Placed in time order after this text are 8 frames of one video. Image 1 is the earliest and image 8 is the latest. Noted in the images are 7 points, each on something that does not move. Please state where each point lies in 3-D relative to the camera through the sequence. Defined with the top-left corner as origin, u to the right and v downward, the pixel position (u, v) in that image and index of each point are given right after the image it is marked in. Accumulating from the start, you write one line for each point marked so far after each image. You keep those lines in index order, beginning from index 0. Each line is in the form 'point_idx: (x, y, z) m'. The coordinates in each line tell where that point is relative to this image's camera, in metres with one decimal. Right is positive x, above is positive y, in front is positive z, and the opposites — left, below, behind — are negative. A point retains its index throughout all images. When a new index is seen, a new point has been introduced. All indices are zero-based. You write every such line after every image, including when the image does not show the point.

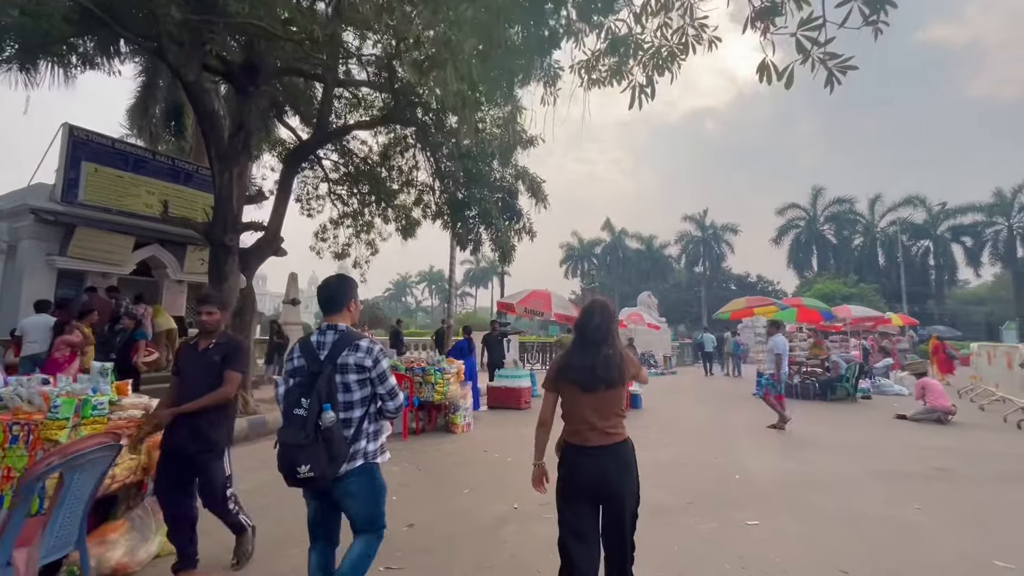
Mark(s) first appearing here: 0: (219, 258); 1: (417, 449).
0: (-5.8, +0.6, +9.3) m
1: (-1.4, -2.4, +7.2) m
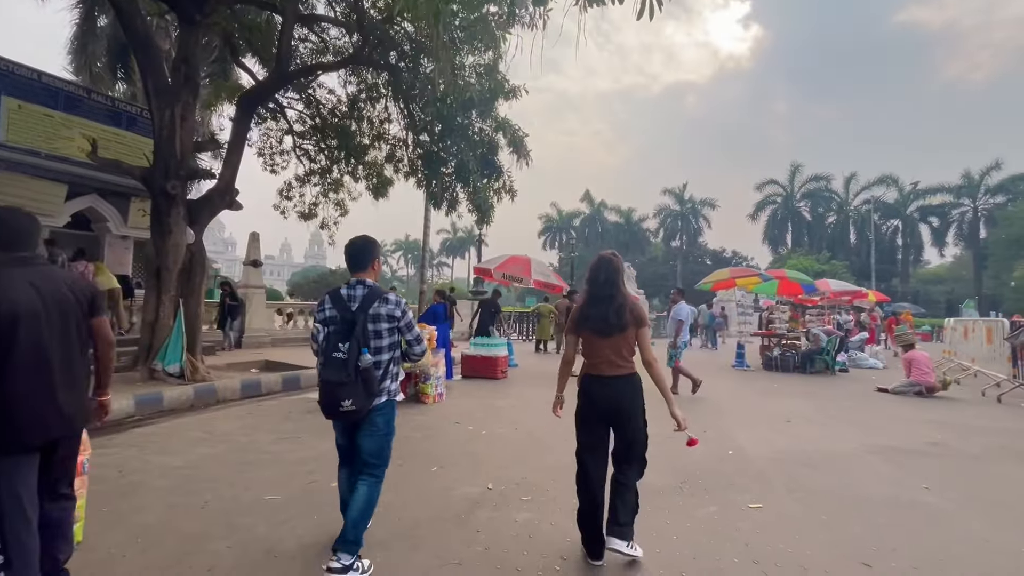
0: (-6.2, +1.4, +8.3) m
1: (-1.8, -1.8, +6.6) m
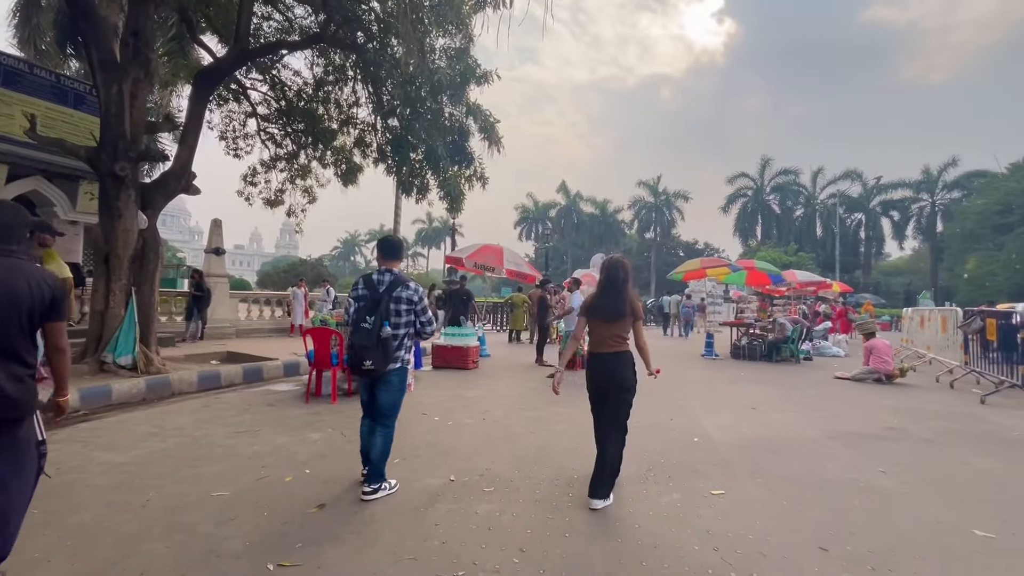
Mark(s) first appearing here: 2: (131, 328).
0: (-6.7, +1.6, +7.8) m
1: (-2.2, -1.7, +6.4) m
2: (-6.2, -0.6, +7.7) m
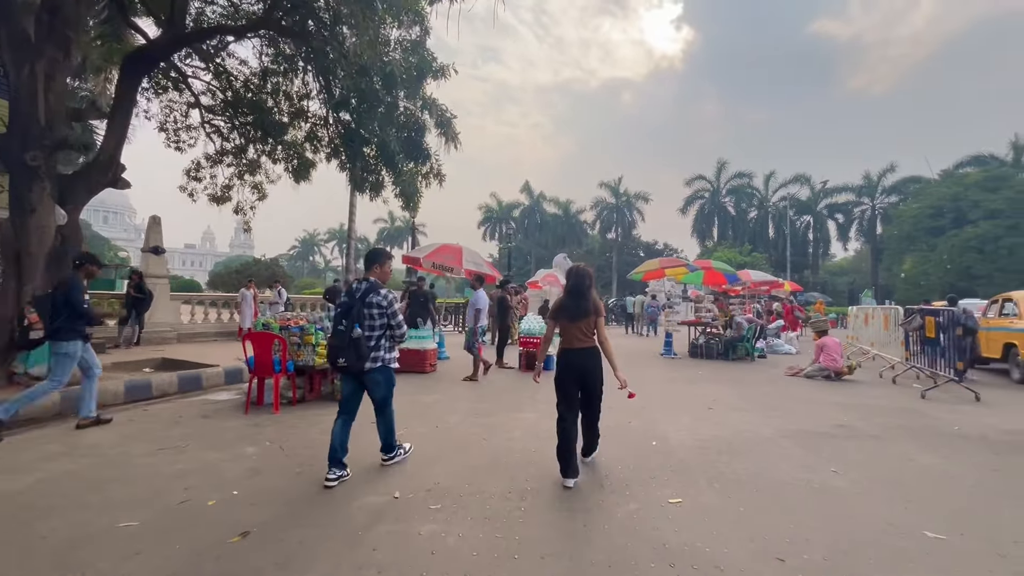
0: (-7.3, +1.6, +7.1) m
1: (-2.8, -1.7, +6.0) m
2: (-6.9, -0.7, +7.0) m
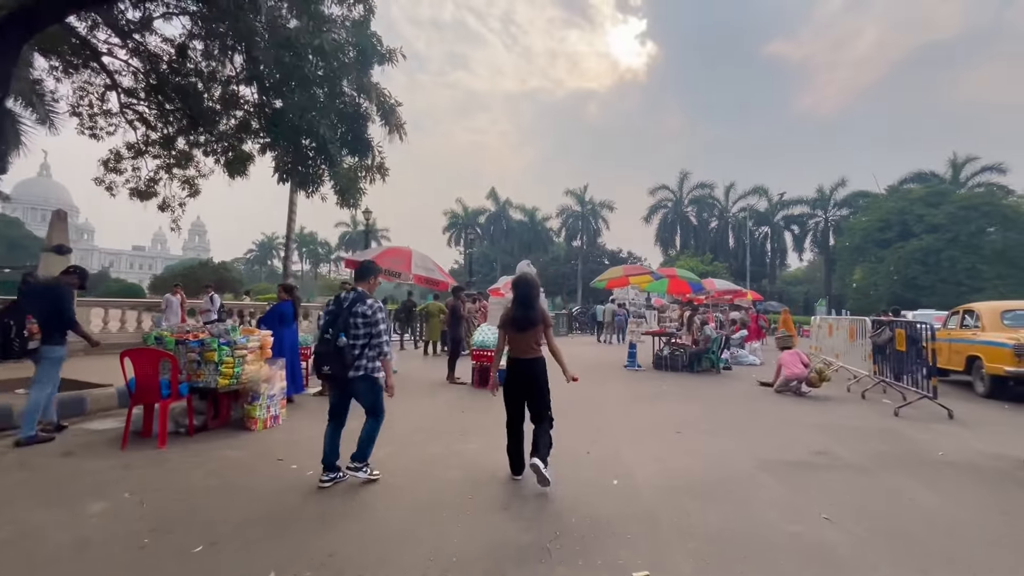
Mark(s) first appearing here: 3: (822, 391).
0: (-8.0, +1.5, +5.7) m
1: (-3.4, -1.8, +4.9) m
2: (-7.6, -0.7, +5.6) m
3: (+6.7, -2.2, +10.2) m
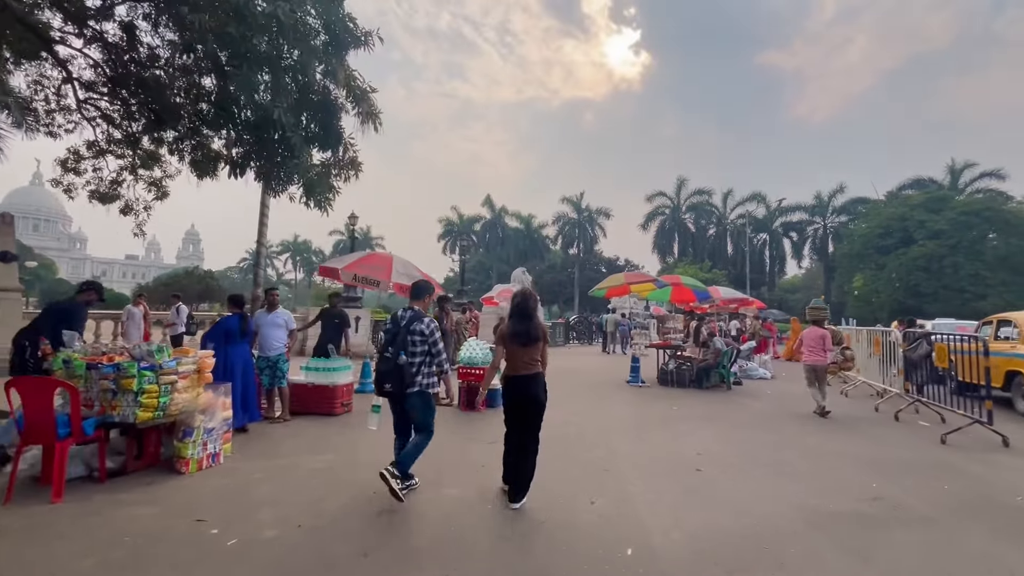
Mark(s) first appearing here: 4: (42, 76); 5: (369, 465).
0: (-8.2, +1.4, +4.6) m
1: (-3.5, -1.9, +3.8) m
2: (-7.7, -0.9, +4.5) m
3: (+6.5, -2.4, +9.2) m
4: (-11.3, +5.1, +11.3) m
5: (-1.7, -2.0, +5.5) m
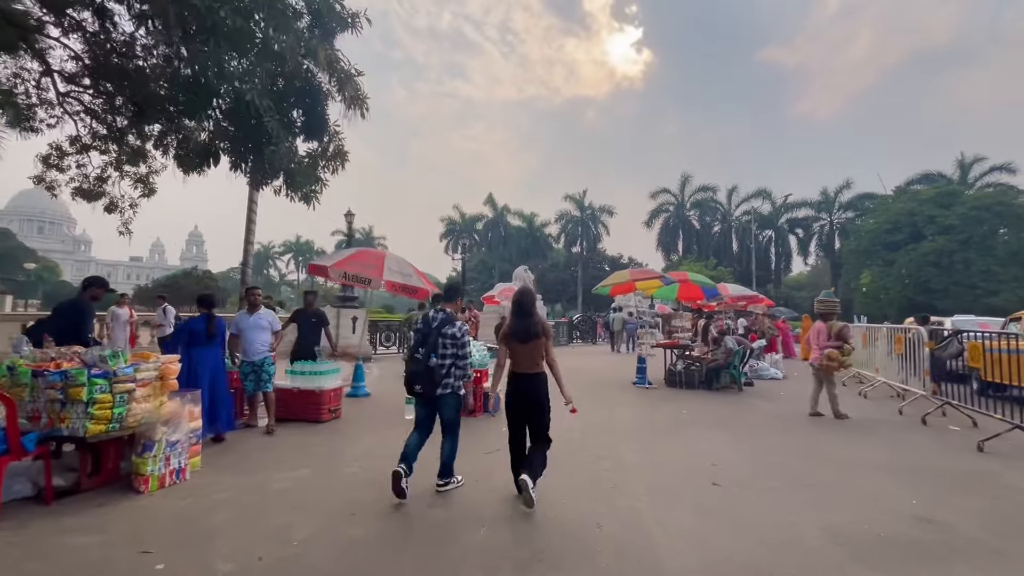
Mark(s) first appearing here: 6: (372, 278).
0: (-8.2, +1.4, +4.2) m
1: (-3.6, -1.9, +3.3) m
2: (-7.8, -0.9, +4.1) m
3: (+6.5, -2.3, +8.7) m
4: (-11.3, +5.1, +10.9) m
5: (-1.7, -2.0, +5.0) m
6: (-2.7, +0.2, +9.1) m
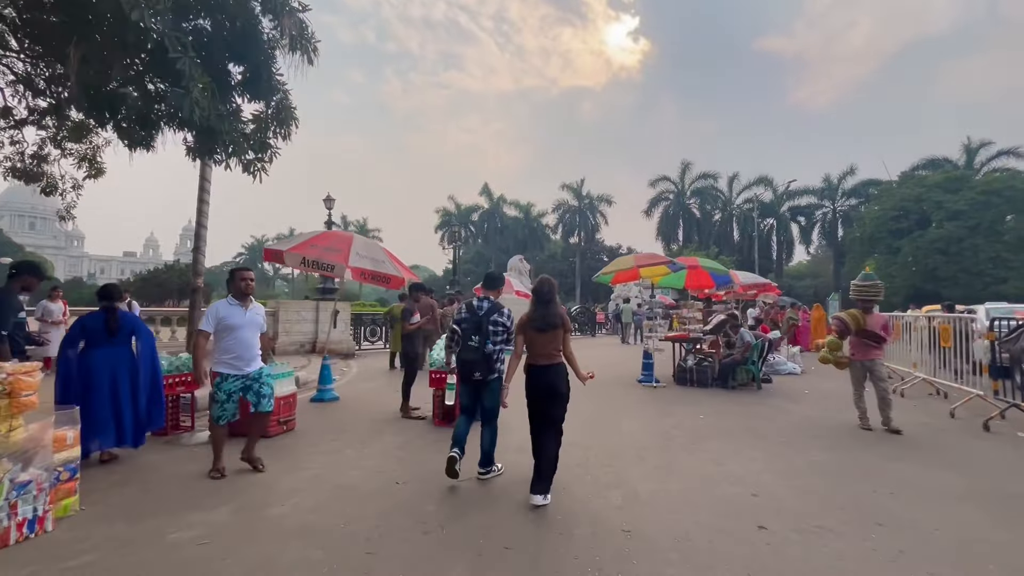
0: (-8.4, +1.4, +2.9) m
1: (-3.7, -1.8, +2.1) m
2: (-7.9, -0.8, +2.8) m
3: (+6.3, -2.0, +7.5) m
4: (-11.6, +5.2, +9.5) m
5: (-1.9, -1.9, +3.7) m
6: (-2.9, +0.4, +7.8) m
